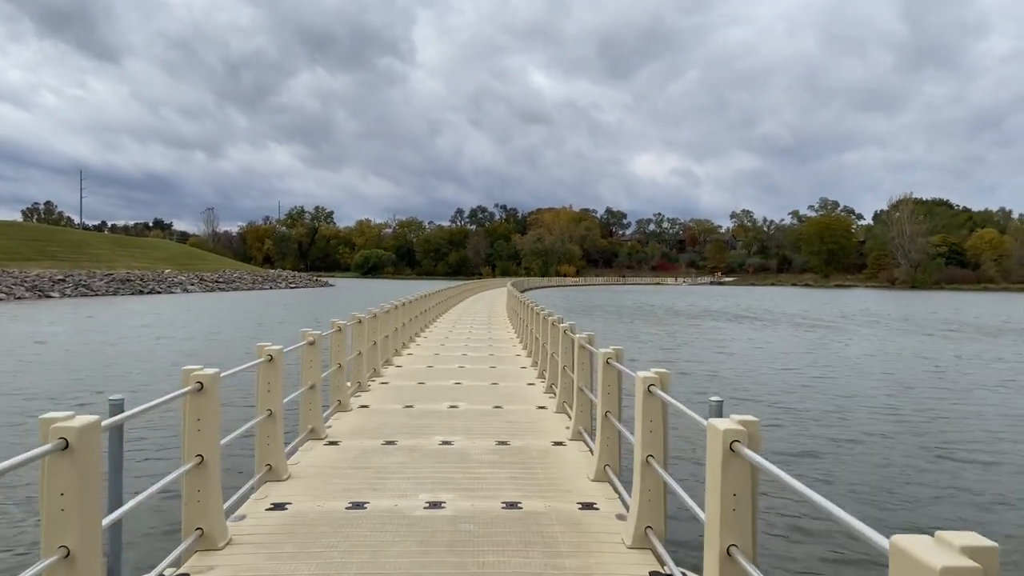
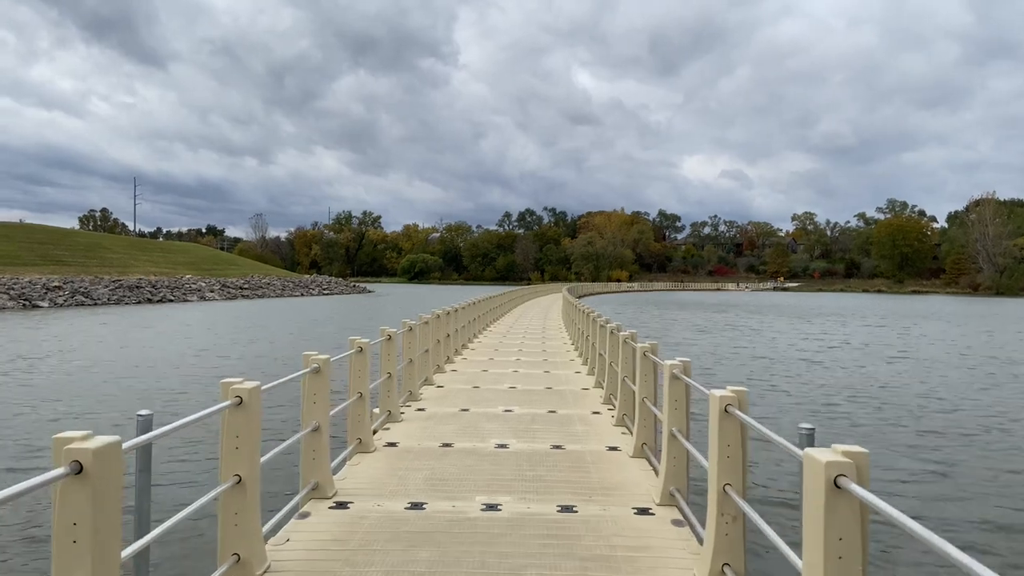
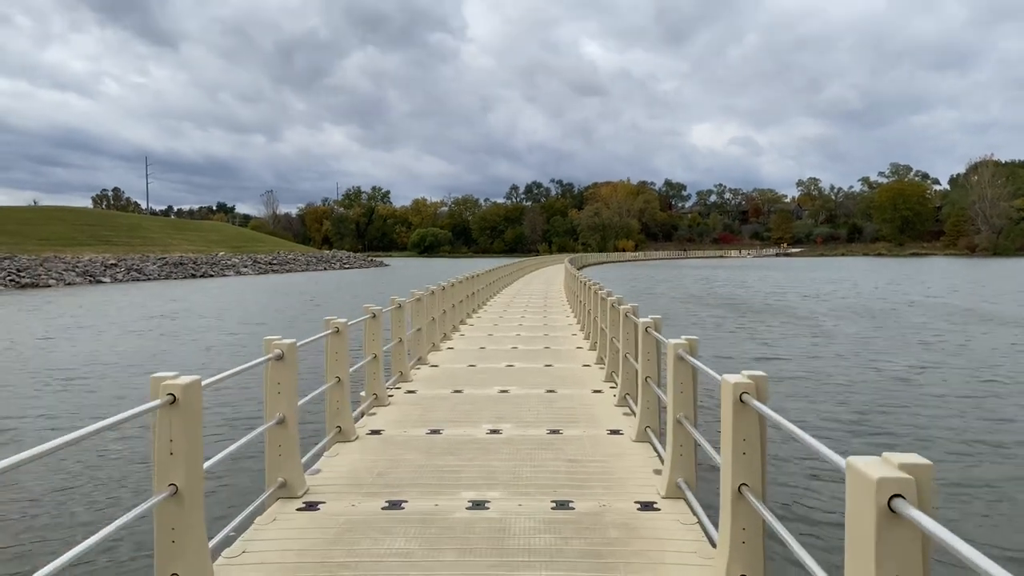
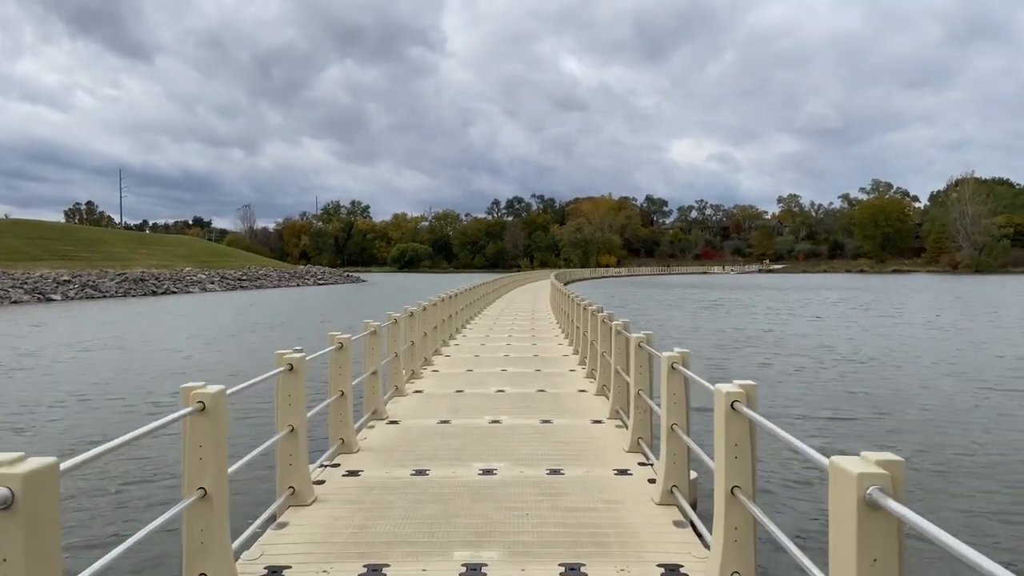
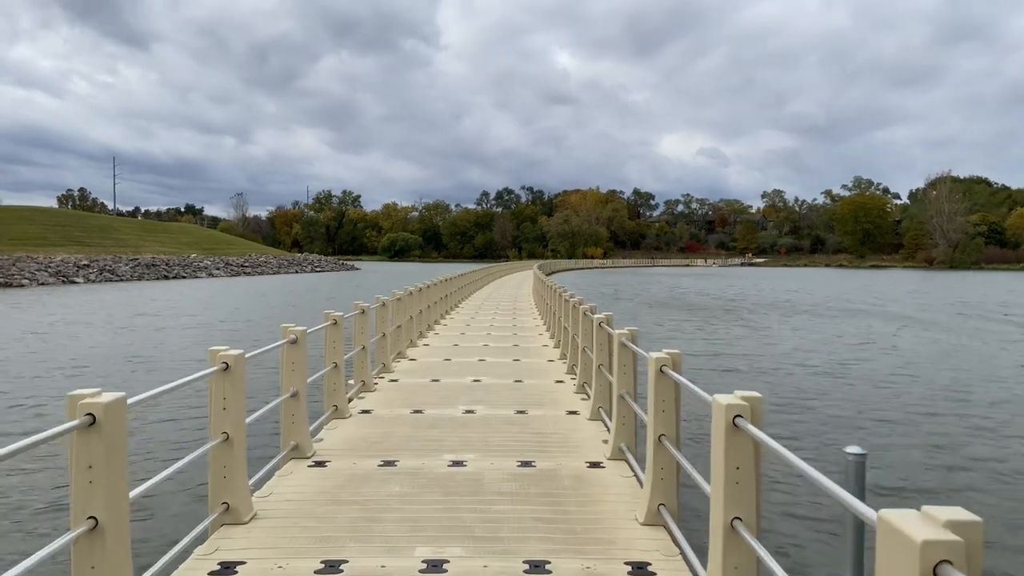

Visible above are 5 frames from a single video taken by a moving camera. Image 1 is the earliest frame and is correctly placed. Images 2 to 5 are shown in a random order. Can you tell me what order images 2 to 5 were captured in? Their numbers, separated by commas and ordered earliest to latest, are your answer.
5, 3, 4, 2
